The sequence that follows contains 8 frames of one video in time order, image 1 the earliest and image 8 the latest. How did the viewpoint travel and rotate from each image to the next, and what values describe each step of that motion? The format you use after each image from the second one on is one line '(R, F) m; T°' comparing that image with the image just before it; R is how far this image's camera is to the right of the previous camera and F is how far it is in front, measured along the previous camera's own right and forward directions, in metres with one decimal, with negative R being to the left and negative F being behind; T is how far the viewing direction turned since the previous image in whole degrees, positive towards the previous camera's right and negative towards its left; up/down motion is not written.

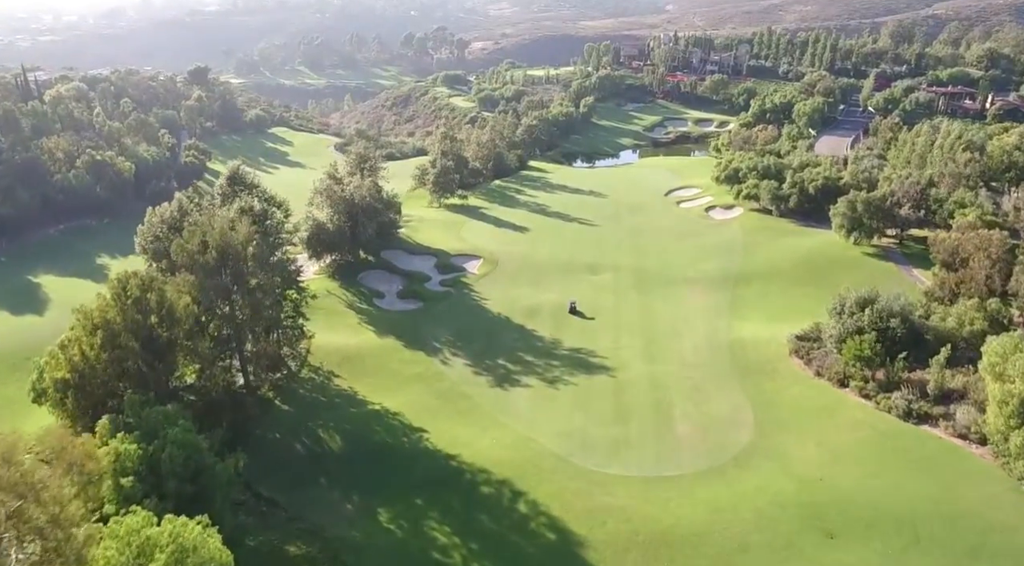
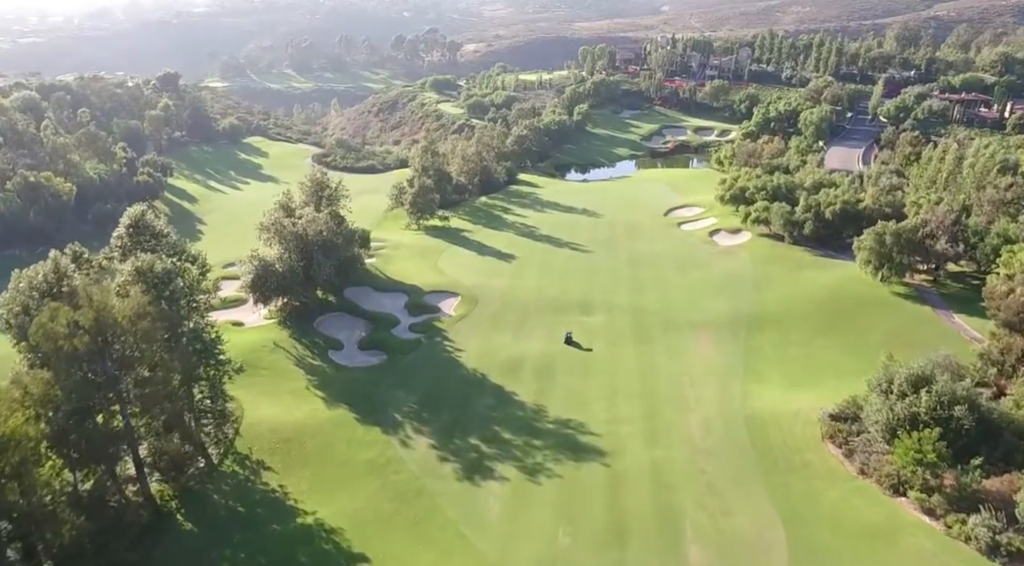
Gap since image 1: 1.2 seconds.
(+1.0, +6.5) m; 0°
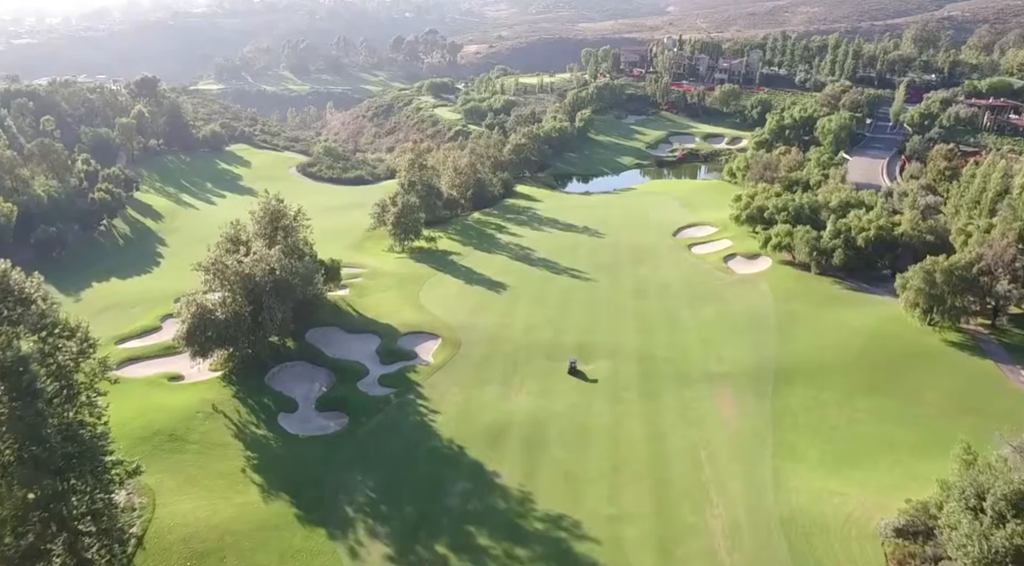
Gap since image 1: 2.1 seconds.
(+1.0, +6.4) m; 0°
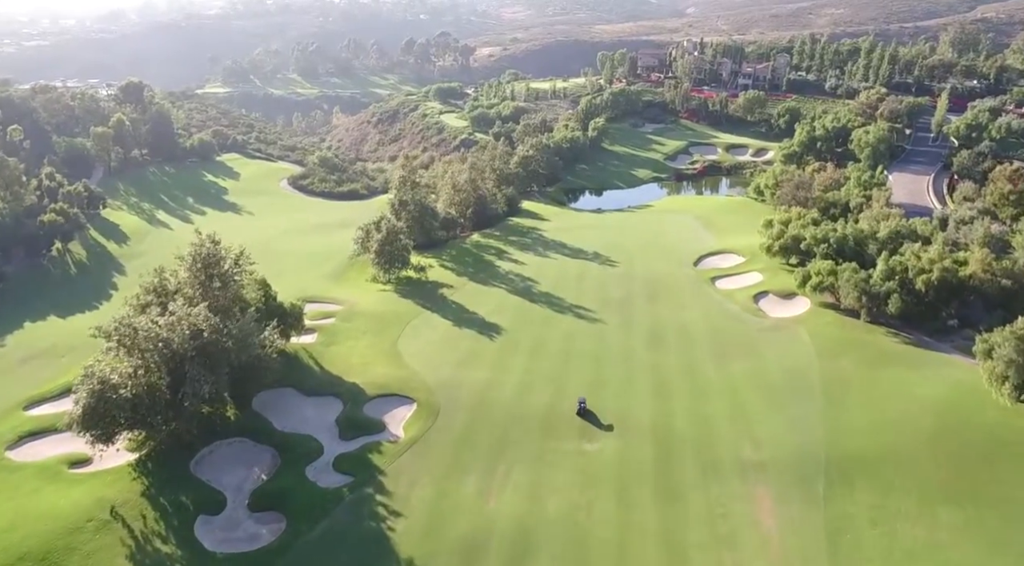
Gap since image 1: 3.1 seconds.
(+1.3, +7.3) m; -1°
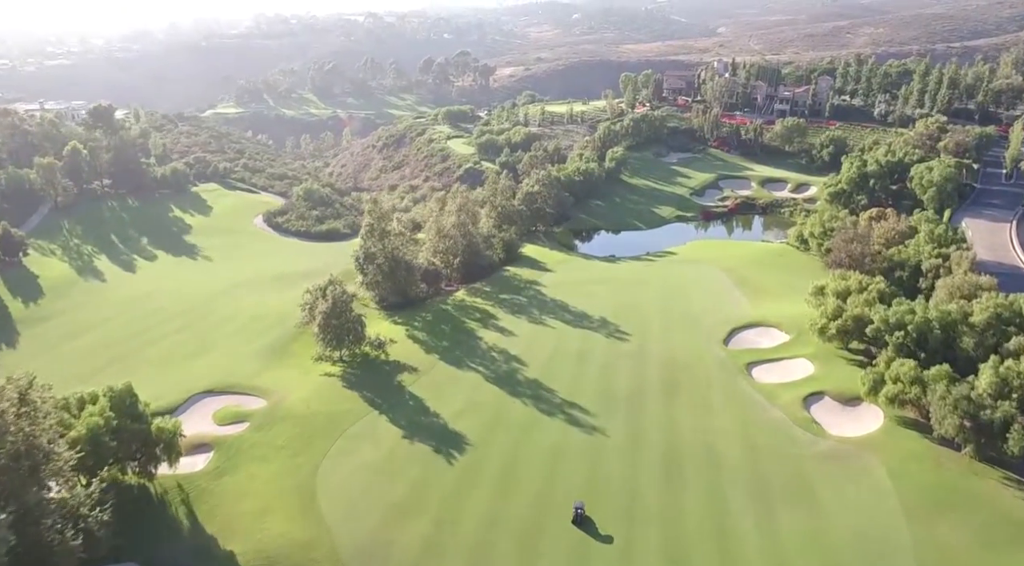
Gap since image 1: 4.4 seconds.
(+2.9, +11.6) m; -2°
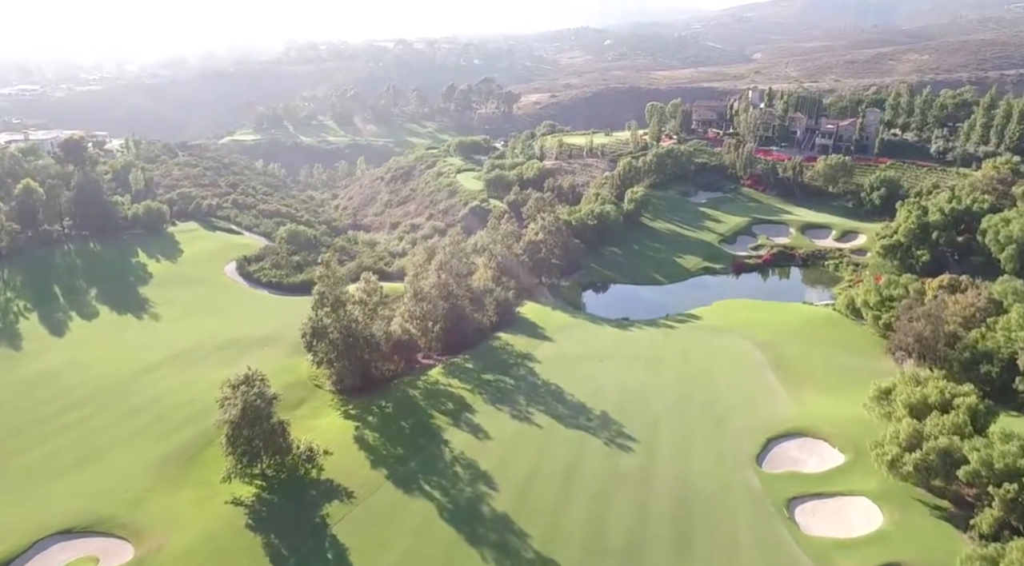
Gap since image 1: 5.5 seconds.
(+3.1, +10.2) m; -3°
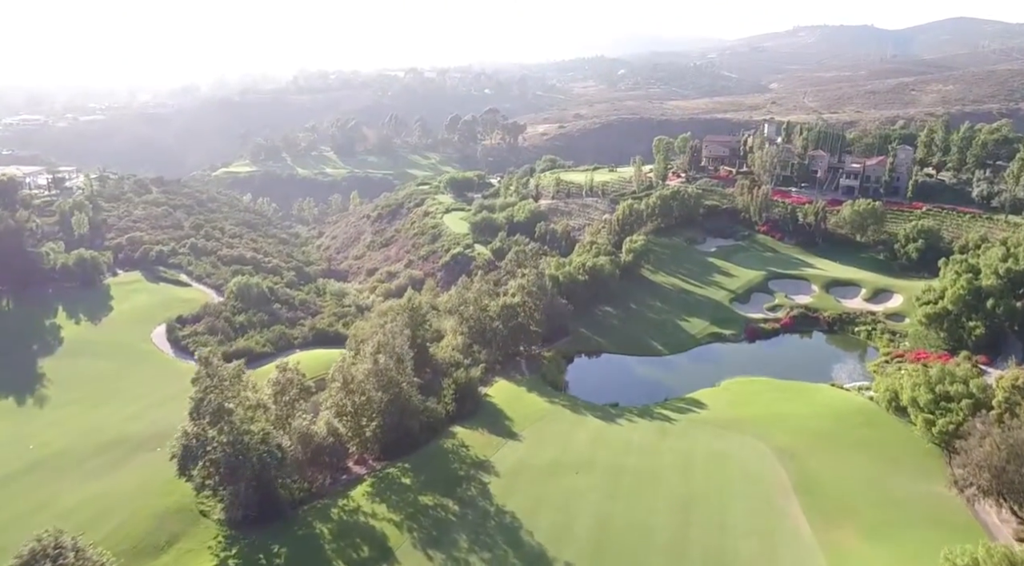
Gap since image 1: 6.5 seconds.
(+3.7, +10.6) m; -1°
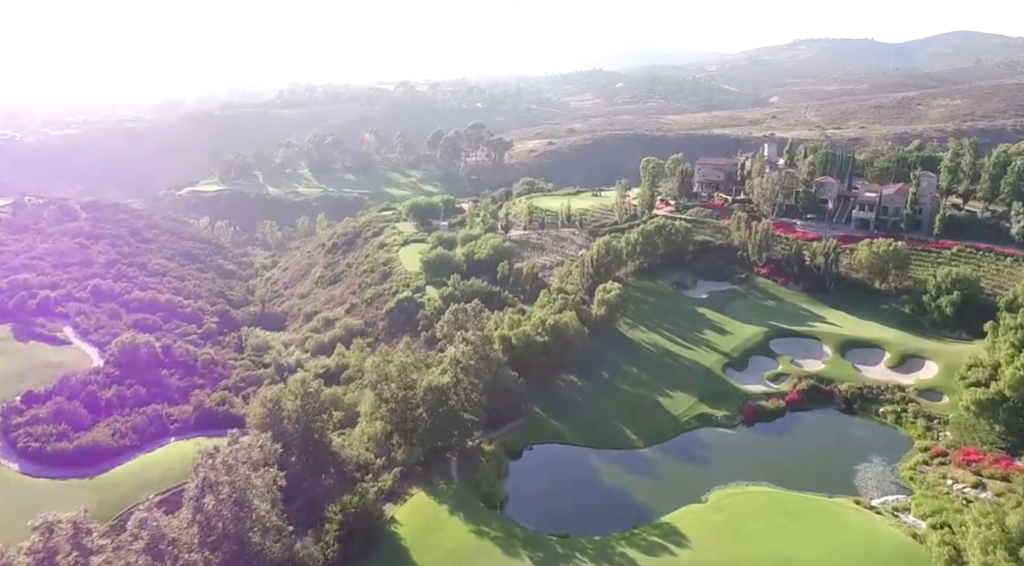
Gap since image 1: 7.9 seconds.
(+4.8, +13.4) m; 0°
